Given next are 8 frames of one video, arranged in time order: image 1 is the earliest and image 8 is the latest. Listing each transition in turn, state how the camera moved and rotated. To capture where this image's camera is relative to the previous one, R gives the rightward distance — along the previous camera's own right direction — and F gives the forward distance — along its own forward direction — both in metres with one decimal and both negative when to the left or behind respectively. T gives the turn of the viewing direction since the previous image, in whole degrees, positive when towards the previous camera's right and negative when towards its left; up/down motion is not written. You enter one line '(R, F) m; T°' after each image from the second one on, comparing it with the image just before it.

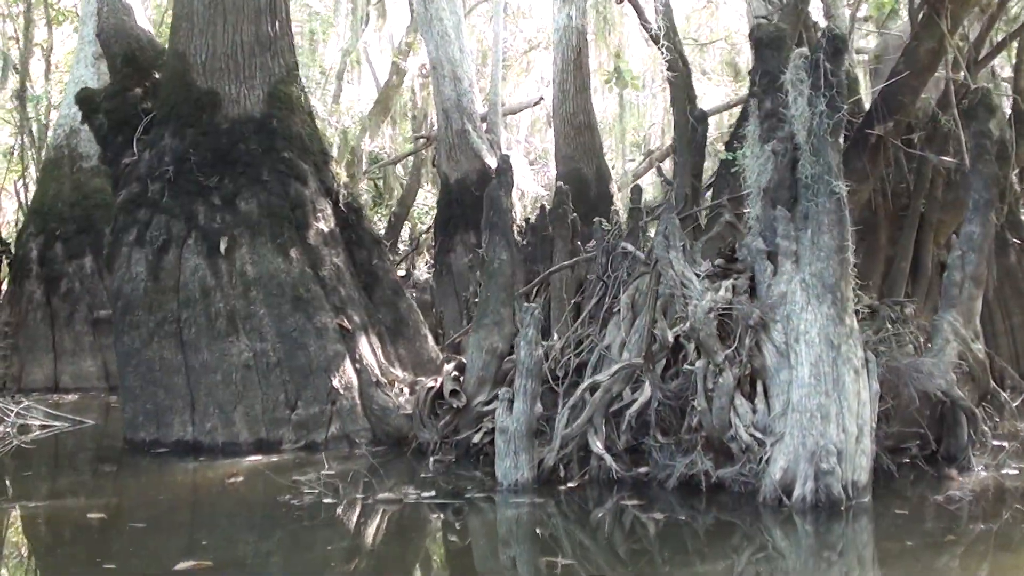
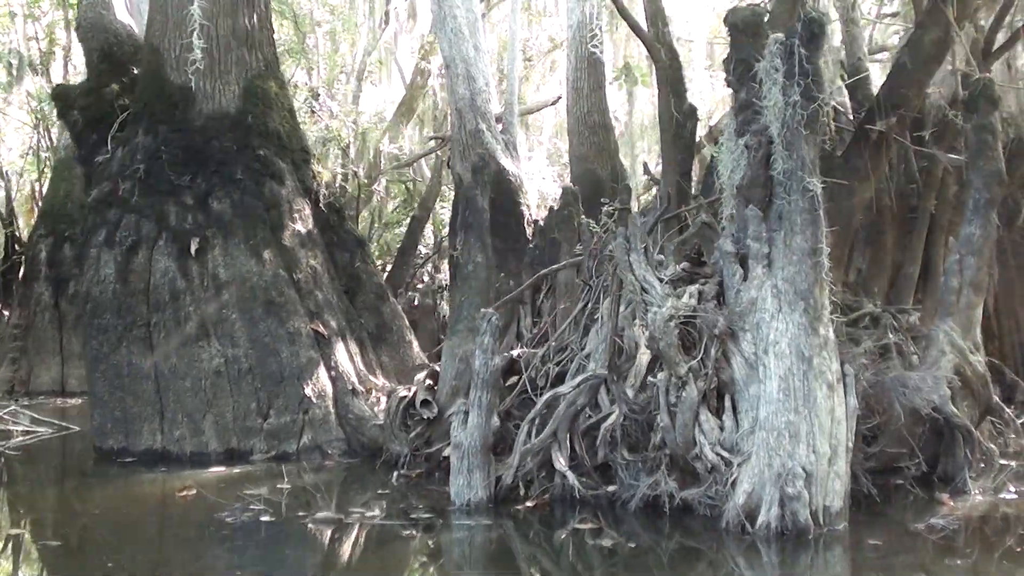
(+0.6, +0.5) m; -2°
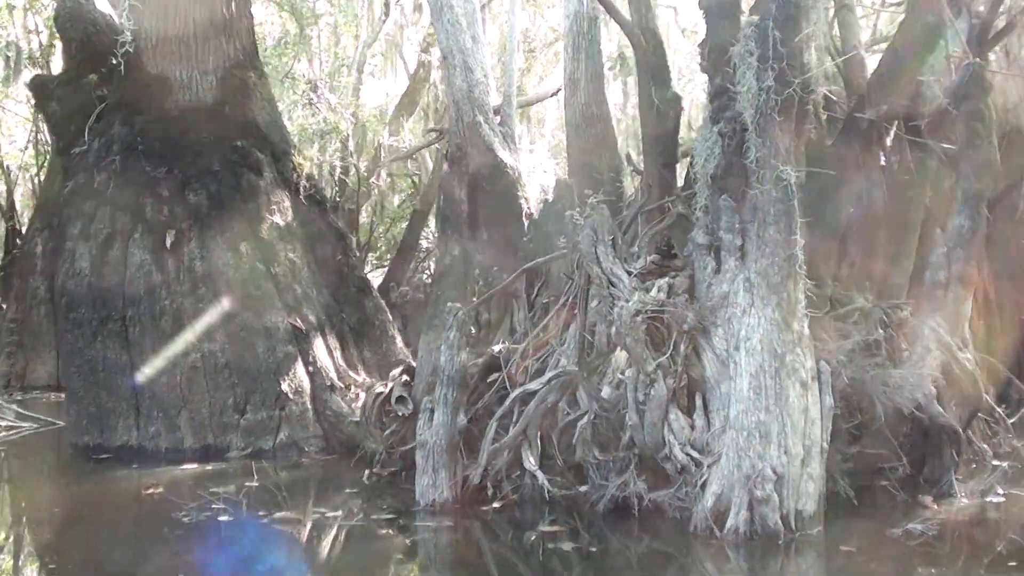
(+0.3, +0.3) m; -1°
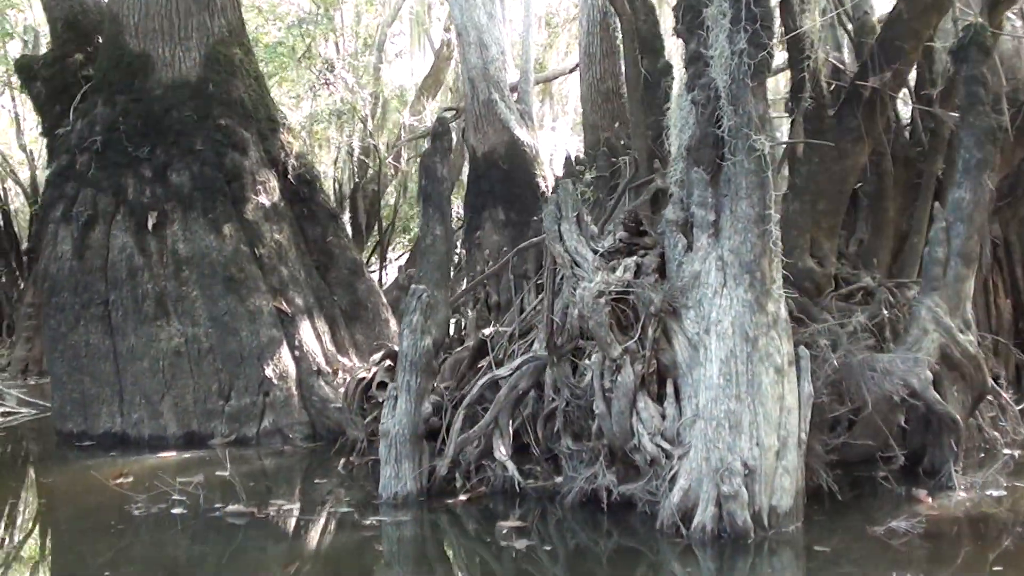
(+0.5, +0.4) m; -2°
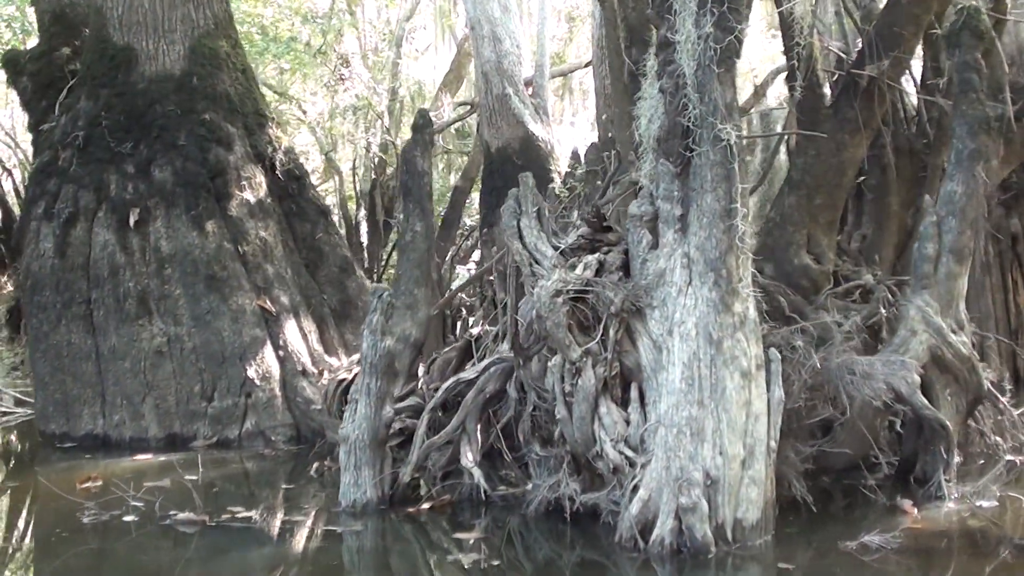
(+0.4, +0.3) m; -2°
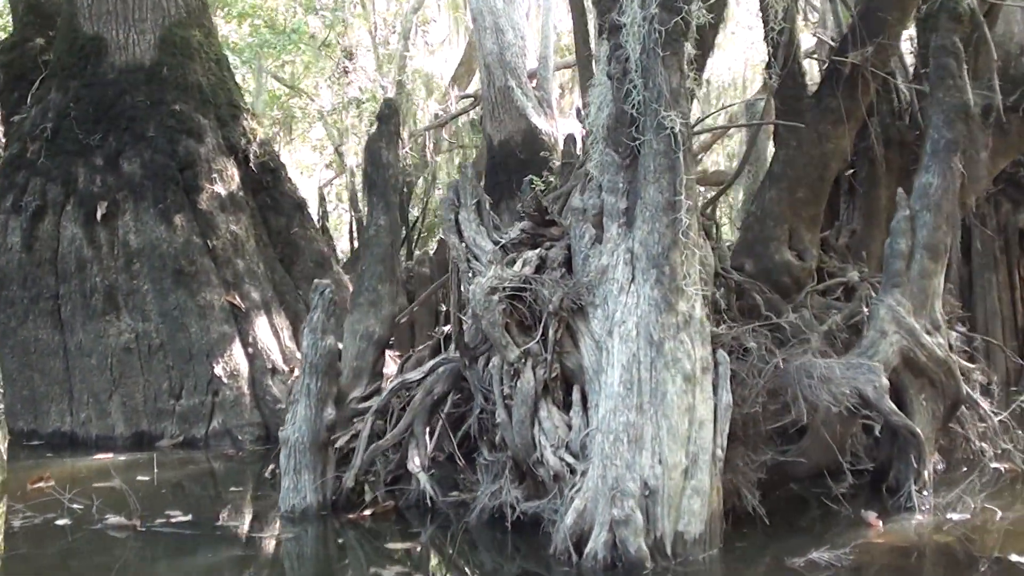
(+0.4, +0.3) m; -1°
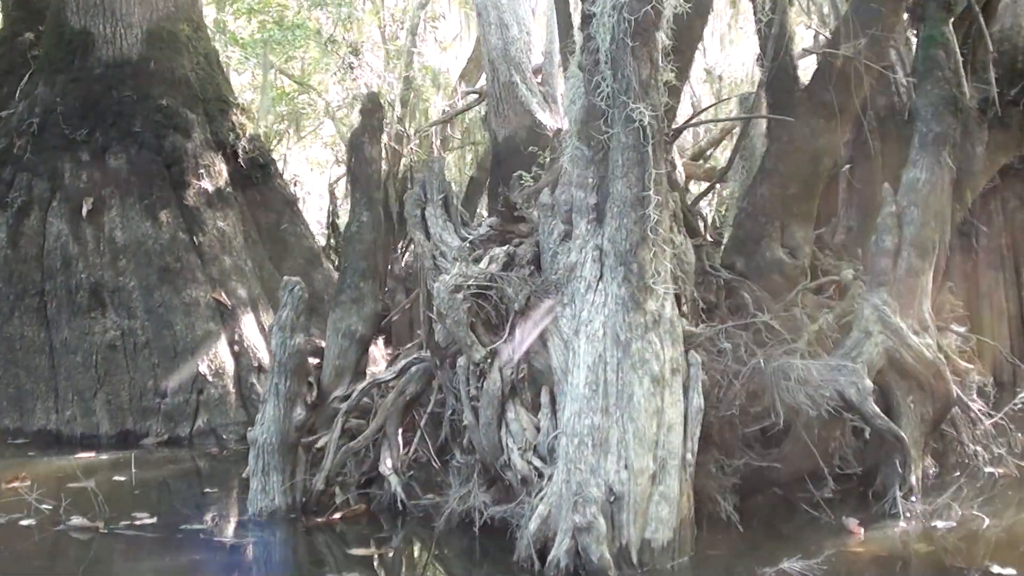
(+0.2, +0.2) m; -1°
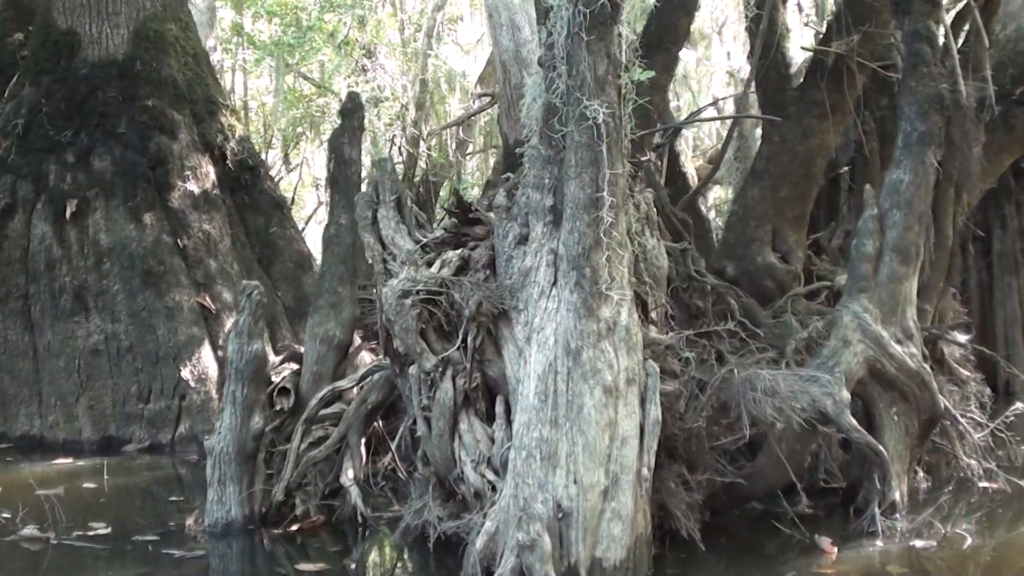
(+0.3, +0.2) m; -2°
